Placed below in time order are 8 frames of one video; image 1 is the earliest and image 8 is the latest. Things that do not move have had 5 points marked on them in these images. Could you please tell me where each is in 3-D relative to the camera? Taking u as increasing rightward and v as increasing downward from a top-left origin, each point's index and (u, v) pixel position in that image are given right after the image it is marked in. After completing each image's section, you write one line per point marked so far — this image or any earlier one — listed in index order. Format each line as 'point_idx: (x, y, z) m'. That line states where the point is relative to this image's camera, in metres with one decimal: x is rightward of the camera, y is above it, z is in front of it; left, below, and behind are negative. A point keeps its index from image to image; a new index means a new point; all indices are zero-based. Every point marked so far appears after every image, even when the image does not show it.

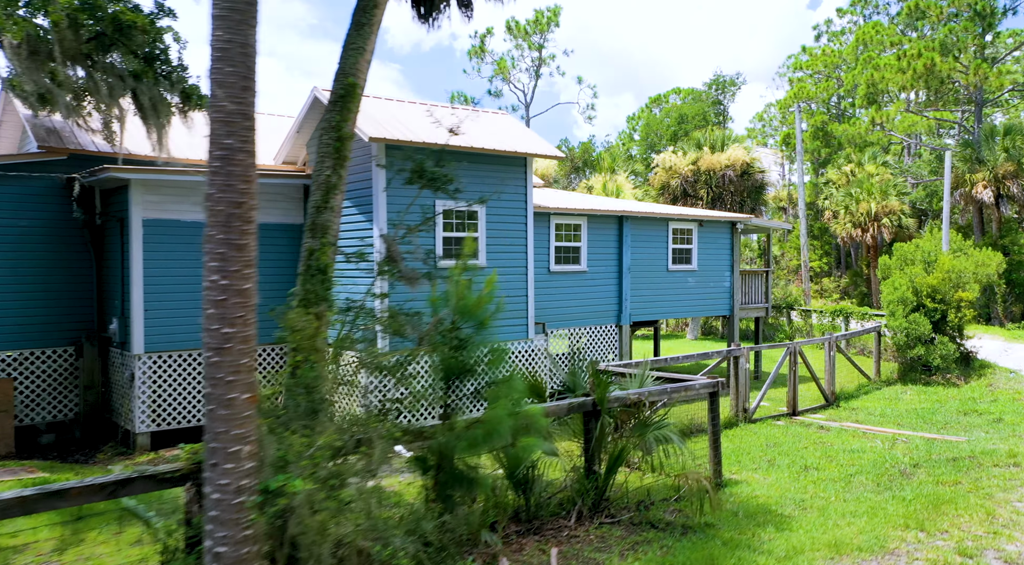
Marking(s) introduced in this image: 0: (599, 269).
0: (+1.7, +0.3, +16.7) m
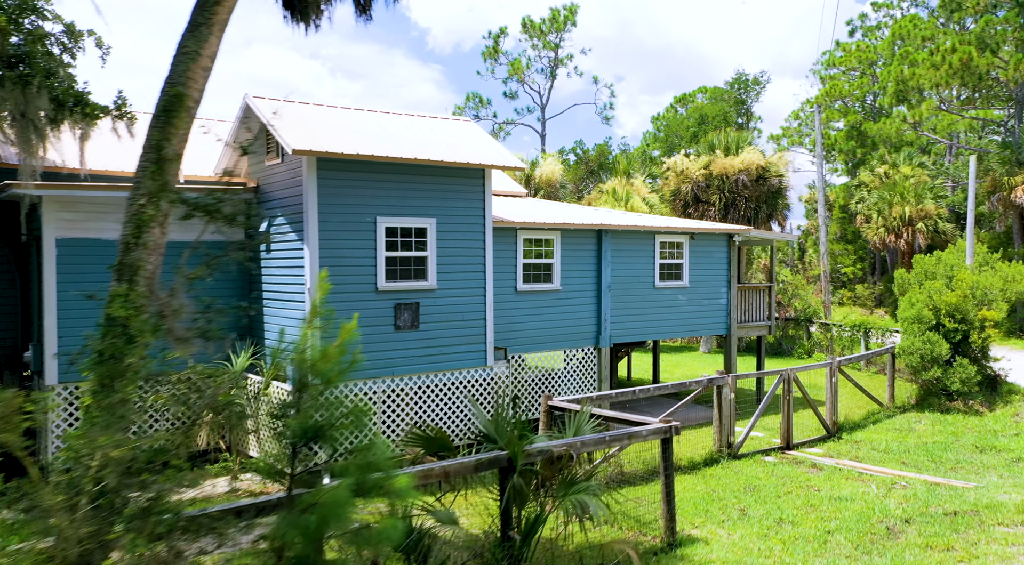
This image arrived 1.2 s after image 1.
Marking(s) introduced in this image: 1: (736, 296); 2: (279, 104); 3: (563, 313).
0: (+1.1, -0.1, +15.4) m
1: (+4.8, -0.3, +17.9) m
2: (-3.5, +2.6, +12.5) m
3: (+0.9, -0.6, +15.2) m
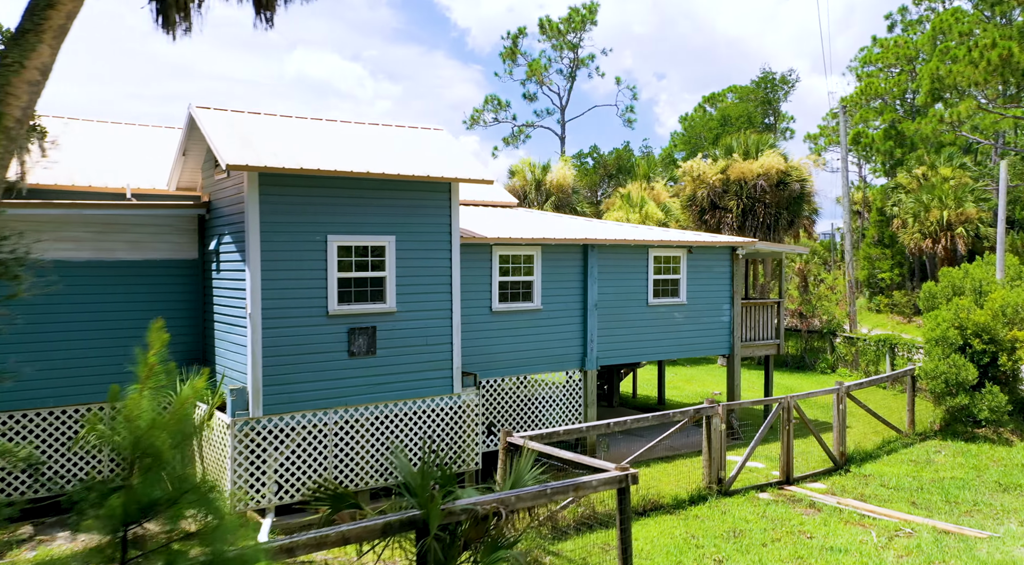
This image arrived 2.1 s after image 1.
0: (+0.8, -0.4, +14.3) m
1: (+4.5, -0.6, +16.7) m
2: (-4.0, +2.3, +11.7) m
3: (+0.5, -0.9, +14.2) m
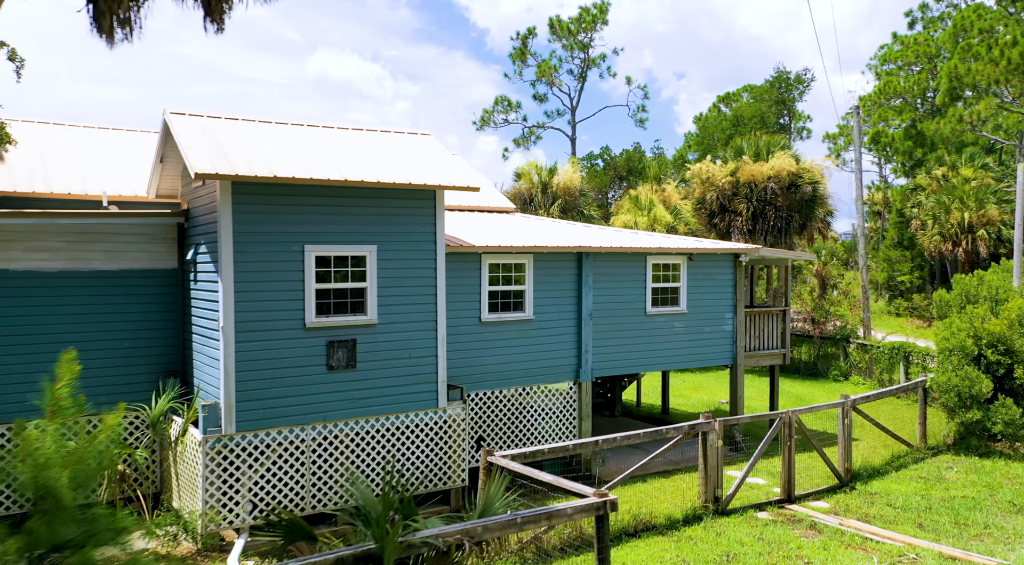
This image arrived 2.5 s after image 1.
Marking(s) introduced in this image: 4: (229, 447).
0: (+0.6, -0.6, +13.9) m
1: (+4.5, -0.8, +16.1) m
2: (-4.2, +2.2, +11.3) m
3: (+0.4, -1.0, +13.7) m
4: (-3.5, -2.1, +10.4) m
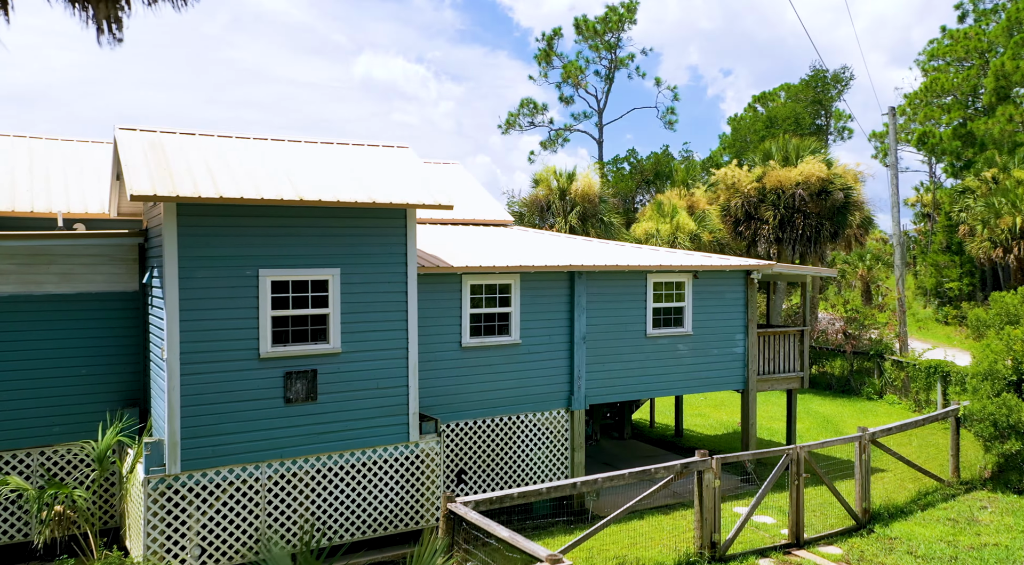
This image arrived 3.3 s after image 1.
0: (+0.4, -0.9, +12.9) m
1: (+4.4, -1.1, +15.0) m
2: (-4.5, +1.9, +10.6) m
3: (+0.2, -1.4, +12.8) m
4: (-3.9, -2.4, +9.7) m
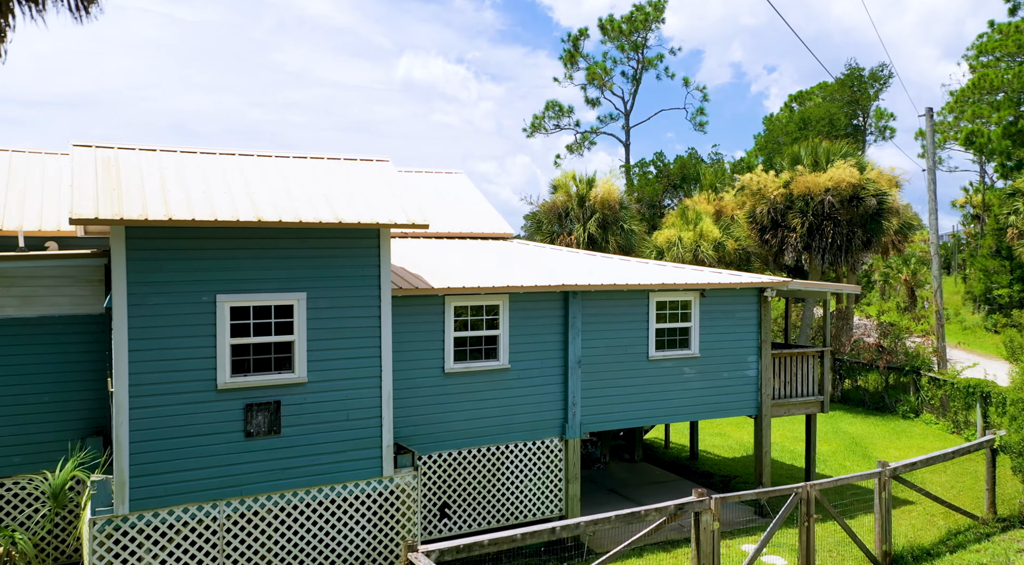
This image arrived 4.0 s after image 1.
0: (+0.2, -1.2, +12.1) m
1: (+4.3, -1.4, +13.9) m
2: (-4.8, +1.6, +10.1) m
3: (0.0, -1.7, +12.0) m
4: (-4.2, -2.7, +9.2) m
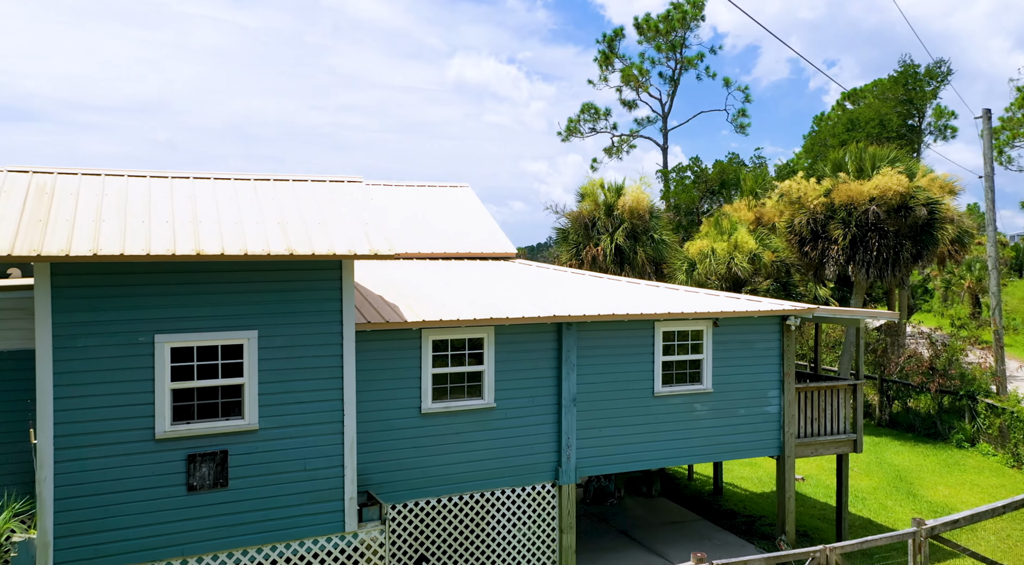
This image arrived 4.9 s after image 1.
0: (+0.1, -1.6, +11.0) m
1: (+4.2, -1.8, +12.6) m
2: (-5.1, +1.2, +9.3) m
3: (-0.2, -2.1, +10.9) m
4: (-4.6, -3.1, +8.4) m
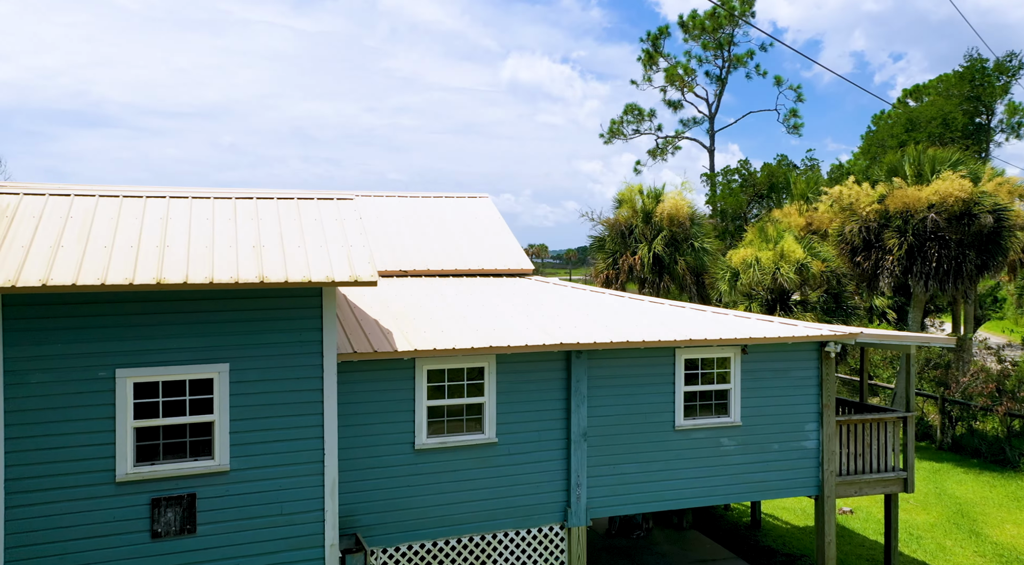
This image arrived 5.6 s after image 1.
0: (+0.1, -1.9, +10.1) m
1: (+4.4, -2.1, +11.4) m
2: (-5.1, +0.9, +8.8) m
3: (-0.1, -2.3, +10.0) m
4: (-4.7, -3.4, +7.8) m
